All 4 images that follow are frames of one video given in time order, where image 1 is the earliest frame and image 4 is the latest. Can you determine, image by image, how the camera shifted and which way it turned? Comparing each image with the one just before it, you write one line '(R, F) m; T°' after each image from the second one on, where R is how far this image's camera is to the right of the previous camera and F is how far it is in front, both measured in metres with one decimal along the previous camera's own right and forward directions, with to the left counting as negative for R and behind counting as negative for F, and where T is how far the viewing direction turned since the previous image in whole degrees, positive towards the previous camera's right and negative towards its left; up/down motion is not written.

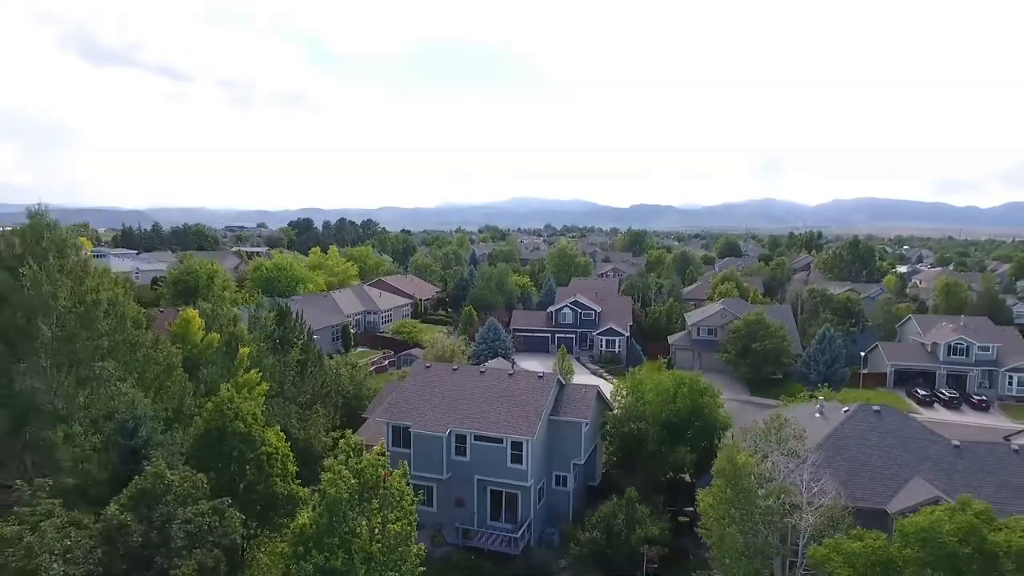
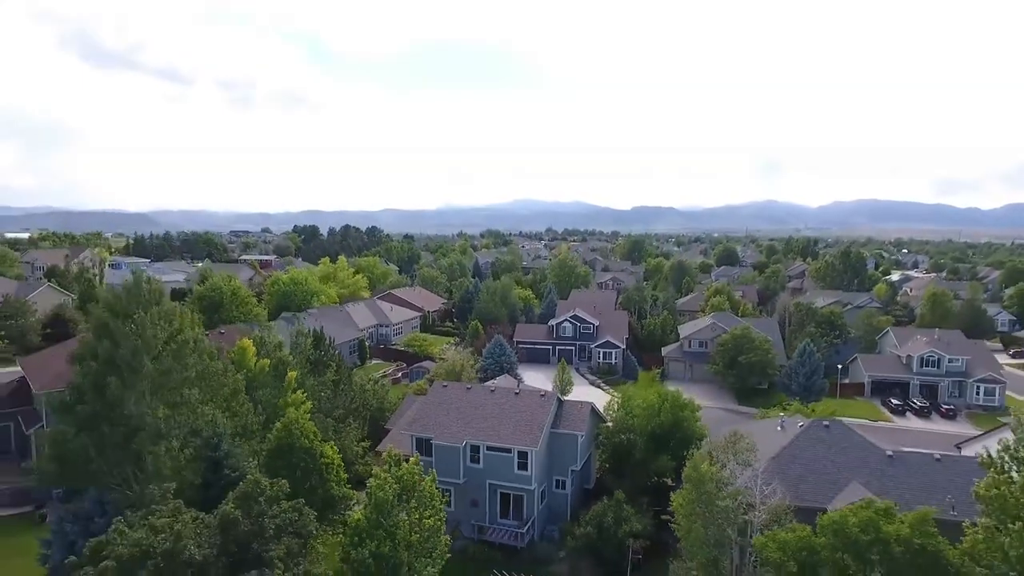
(-0.1, -2.2) m; 0°
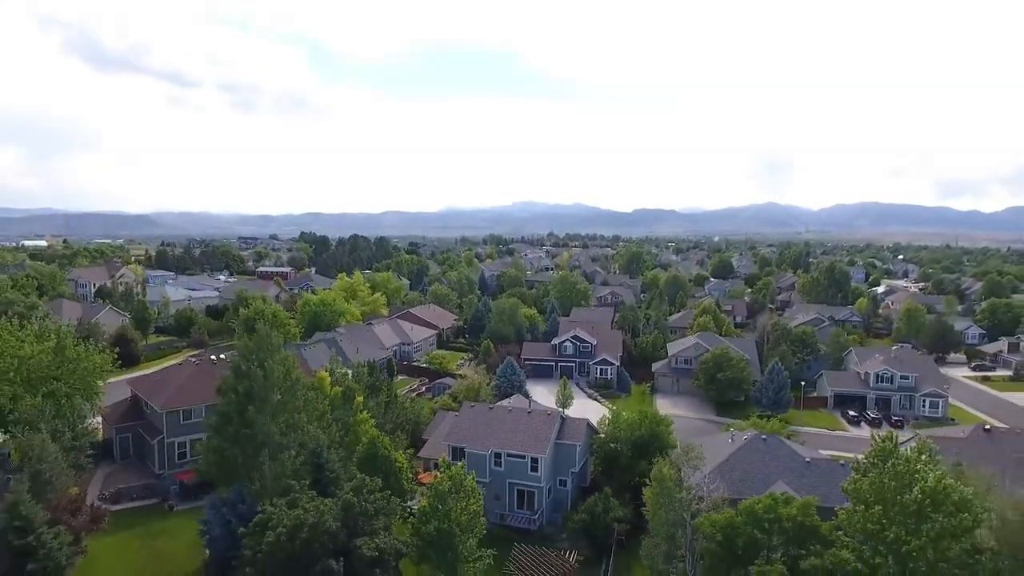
(-0.4, -4.5) m; 0°
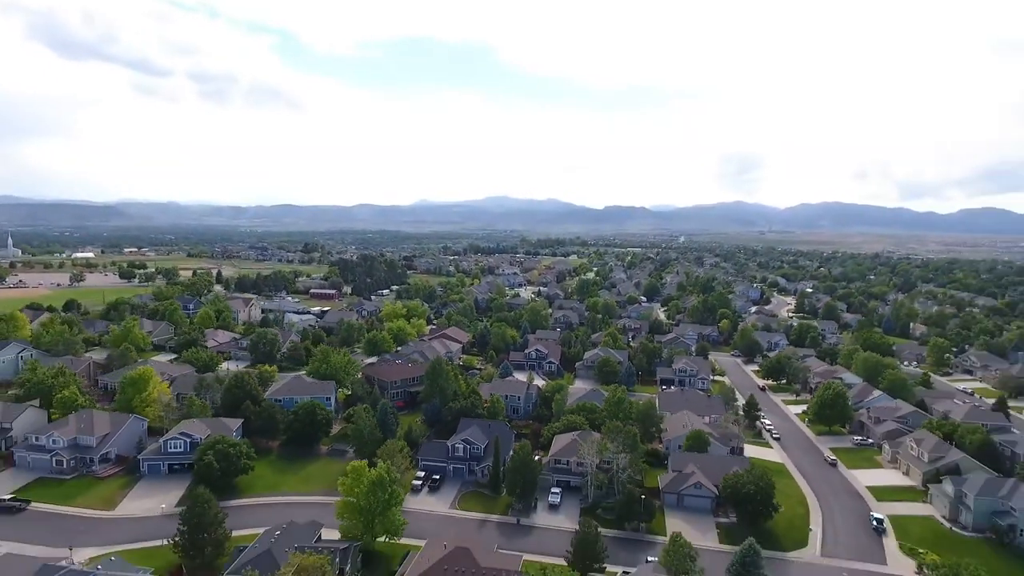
(-2.5, -36.5) m; +3°
